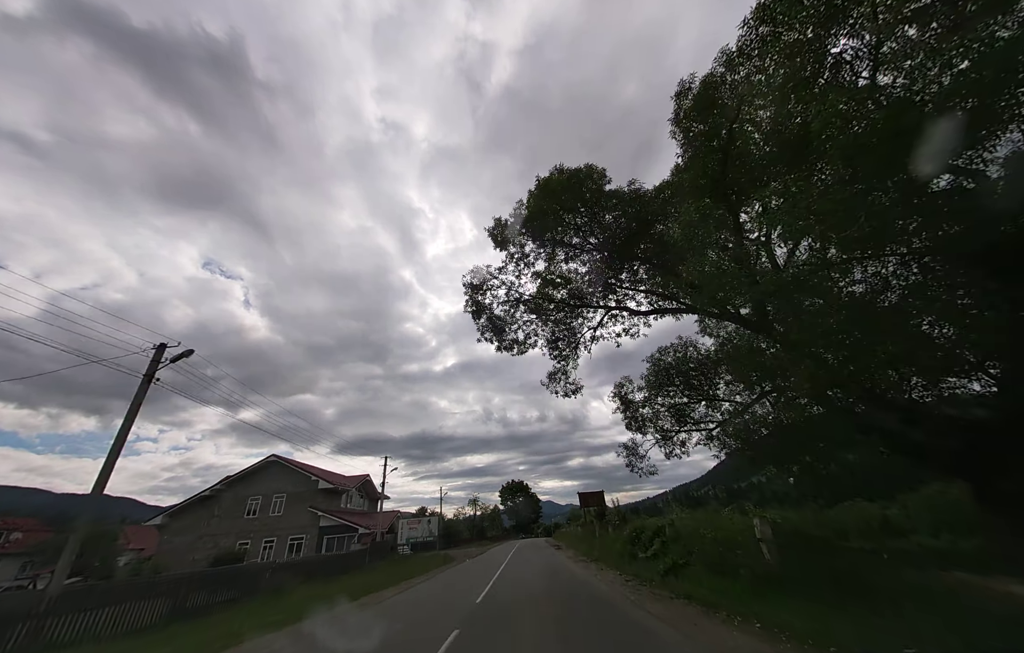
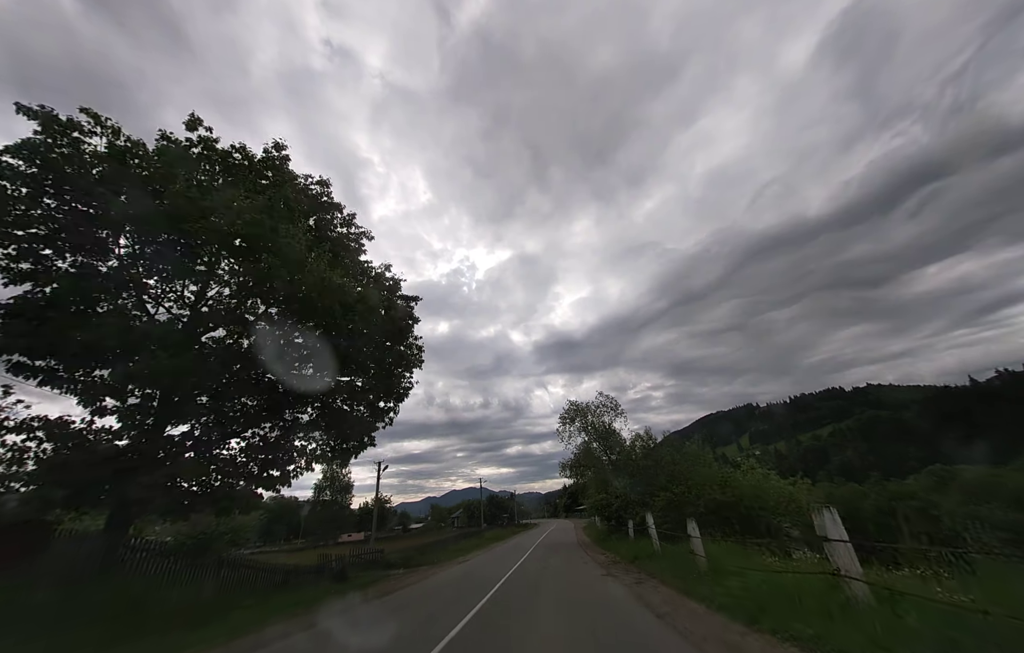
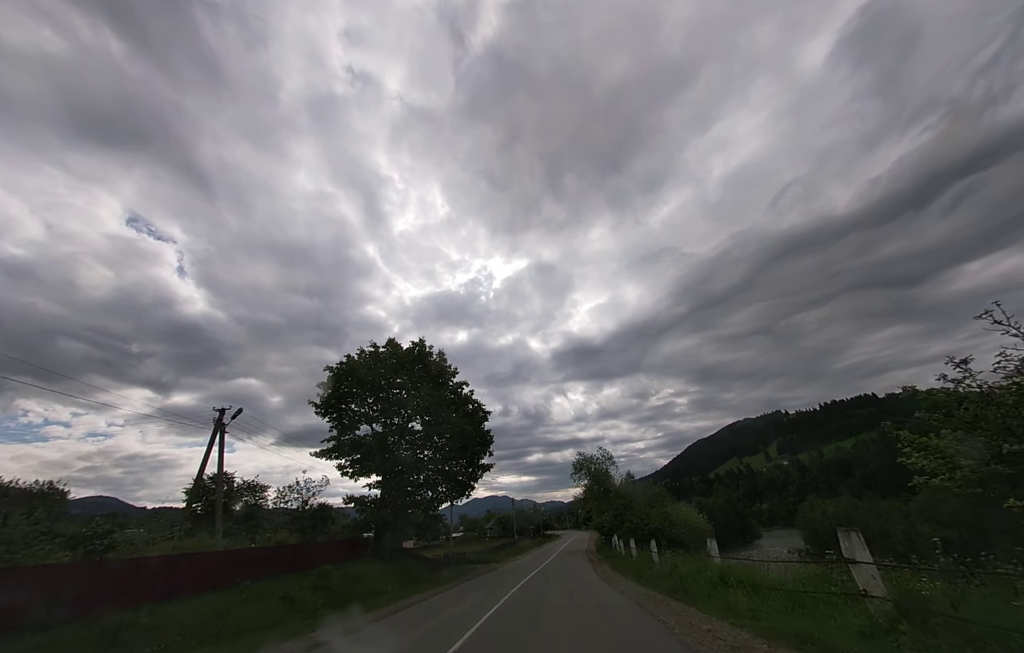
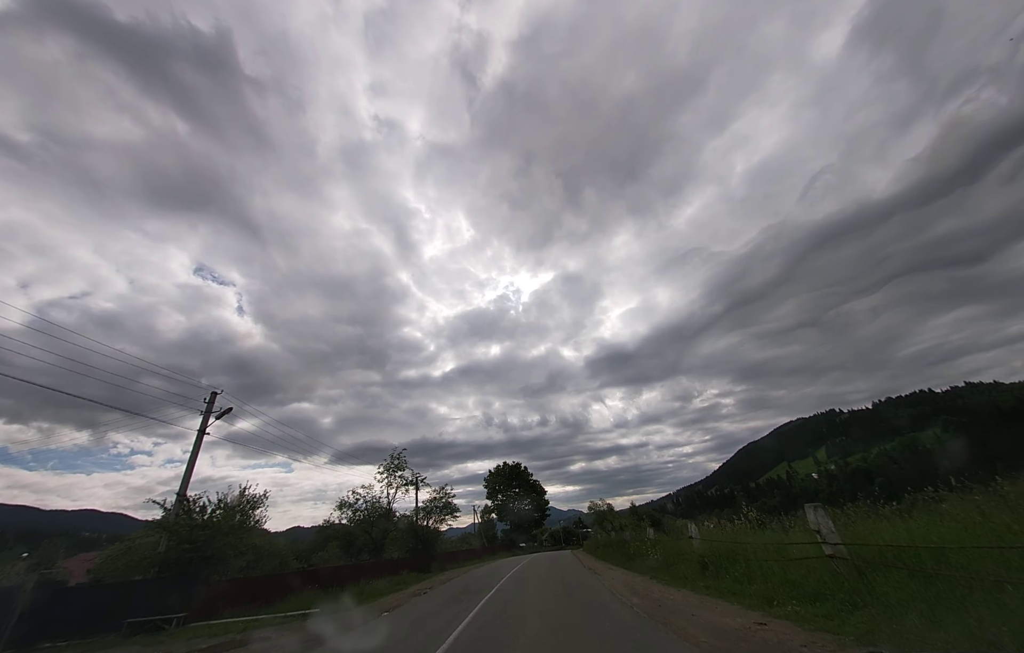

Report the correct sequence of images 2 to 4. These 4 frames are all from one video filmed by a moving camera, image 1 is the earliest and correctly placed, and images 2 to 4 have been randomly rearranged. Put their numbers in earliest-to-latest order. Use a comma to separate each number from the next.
4, 3, 2
